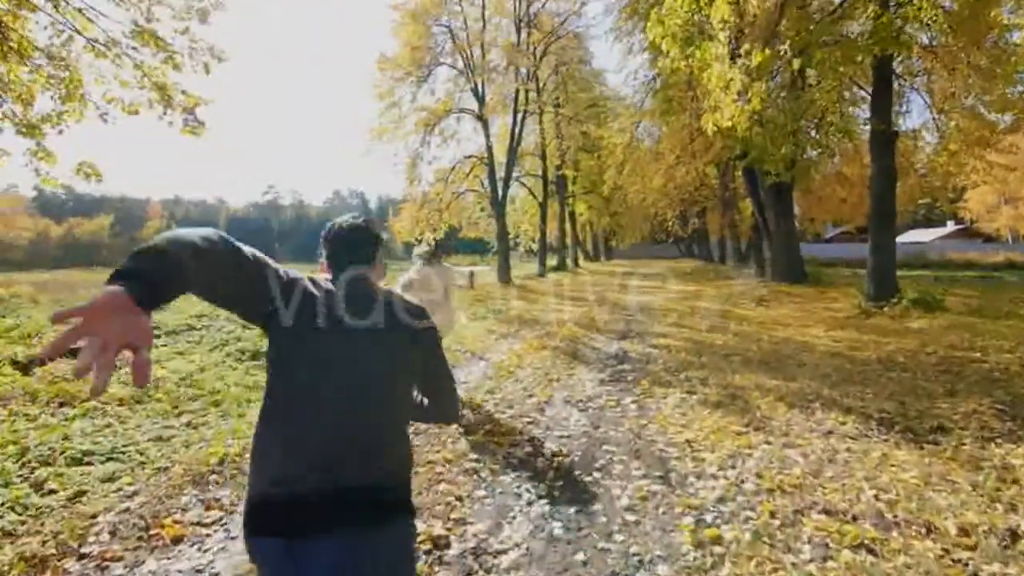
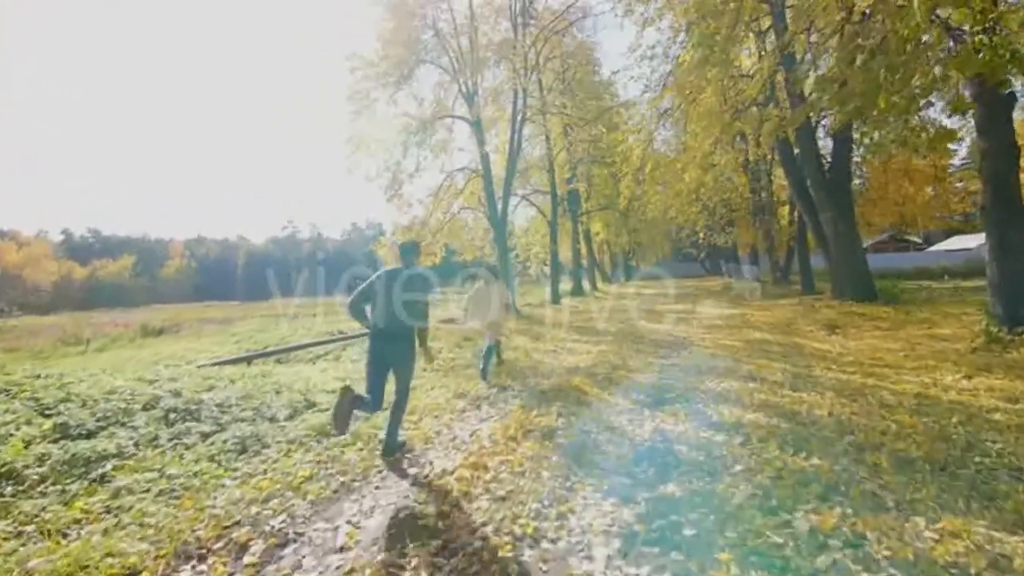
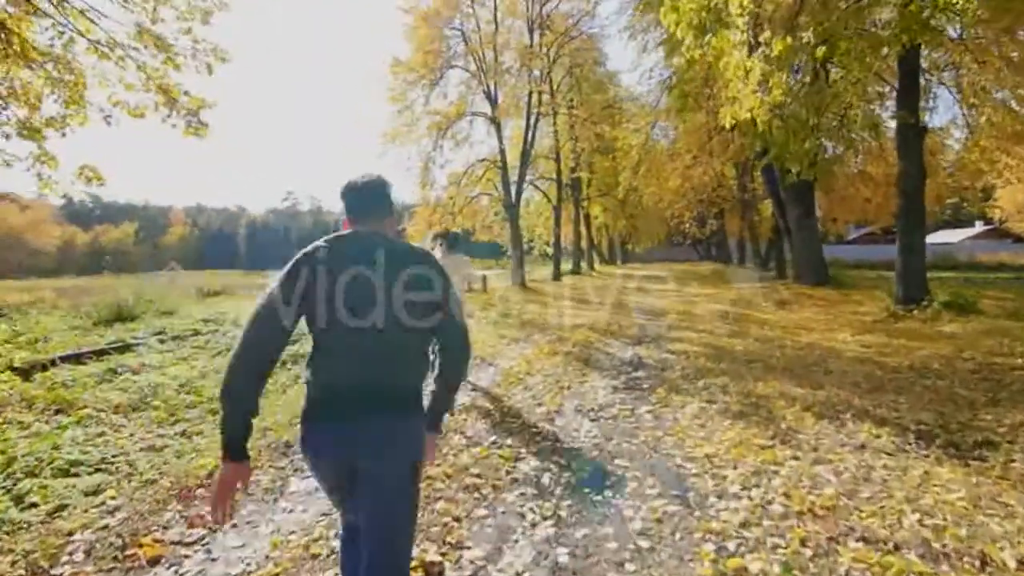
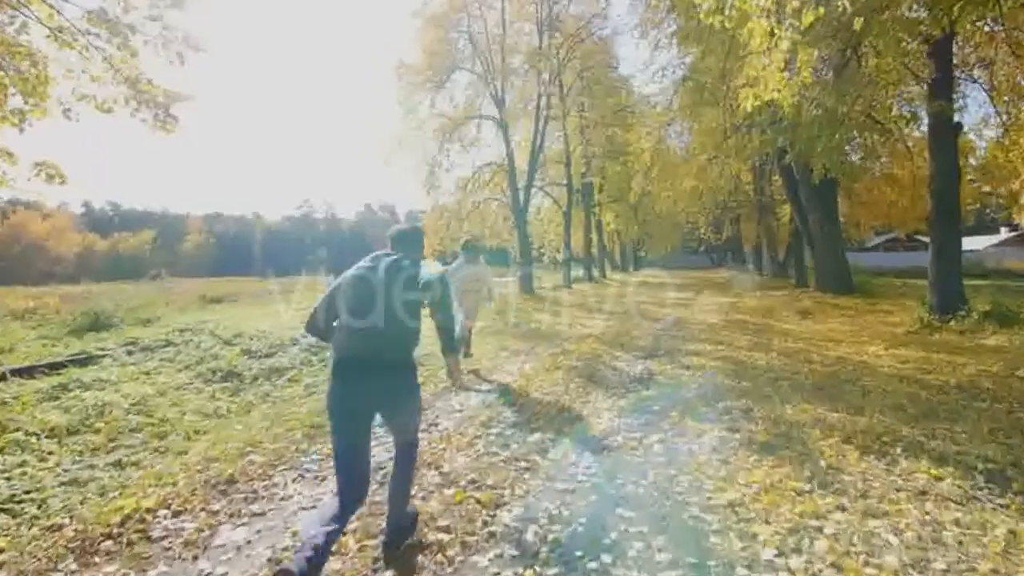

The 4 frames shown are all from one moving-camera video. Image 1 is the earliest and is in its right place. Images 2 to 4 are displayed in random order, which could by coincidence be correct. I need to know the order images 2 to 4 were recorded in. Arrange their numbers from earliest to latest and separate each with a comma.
3, 4, 2
